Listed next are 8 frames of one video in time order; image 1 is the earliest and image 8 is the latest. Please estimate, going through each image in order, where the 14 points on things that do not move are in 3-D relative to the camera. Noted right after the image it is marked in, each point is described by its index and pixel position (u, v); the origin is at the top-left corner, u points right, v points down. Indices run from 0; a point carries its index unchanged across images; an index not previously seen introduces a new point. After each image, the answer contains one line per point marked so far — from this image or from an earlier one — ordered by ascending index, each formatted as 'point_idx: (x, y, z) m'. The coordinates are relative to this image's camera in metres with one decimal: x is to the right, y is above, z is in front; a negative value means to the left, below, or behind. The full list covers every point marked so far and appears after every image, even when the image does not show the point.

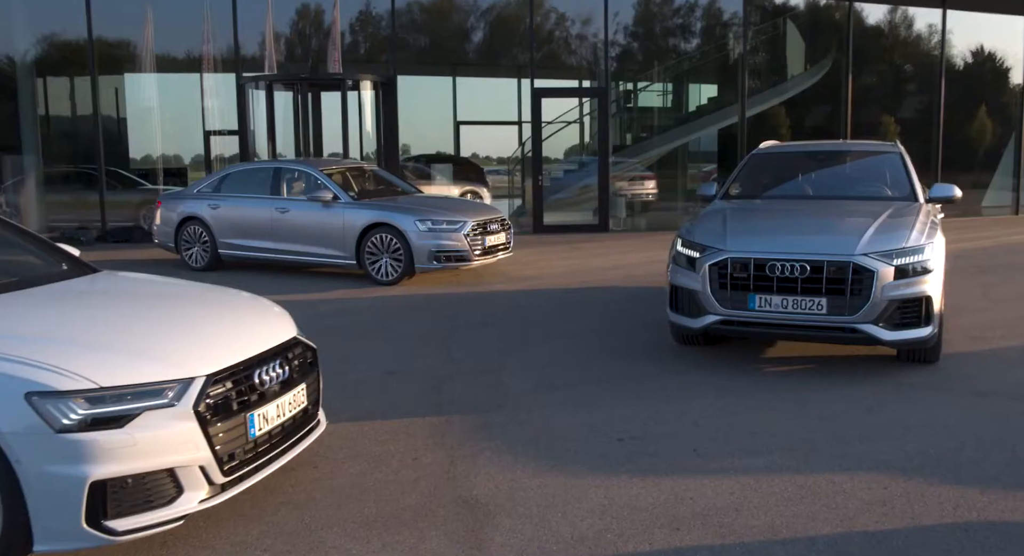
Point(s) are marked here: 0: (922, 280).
0: (+3.1, -0.1, +5.3) m
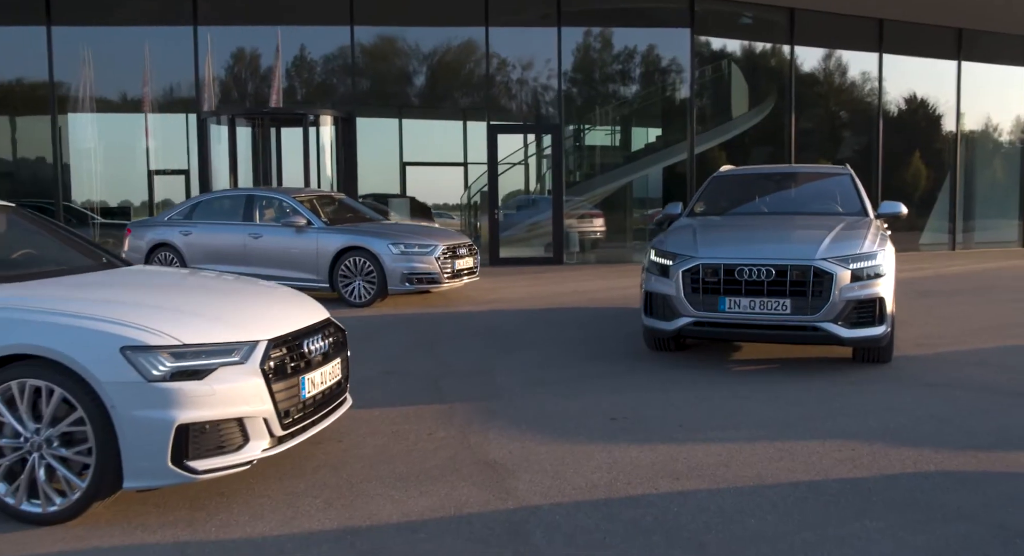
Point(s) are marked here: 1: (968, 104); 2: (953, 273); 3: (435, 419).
0: (+3.1, -0.1, +6.0) m
1: (+10.5, +3.6, +16.3) m
2: (+8.4, 0.0, +14.0) m
3: (-0.5, -0.9, +4.5) m
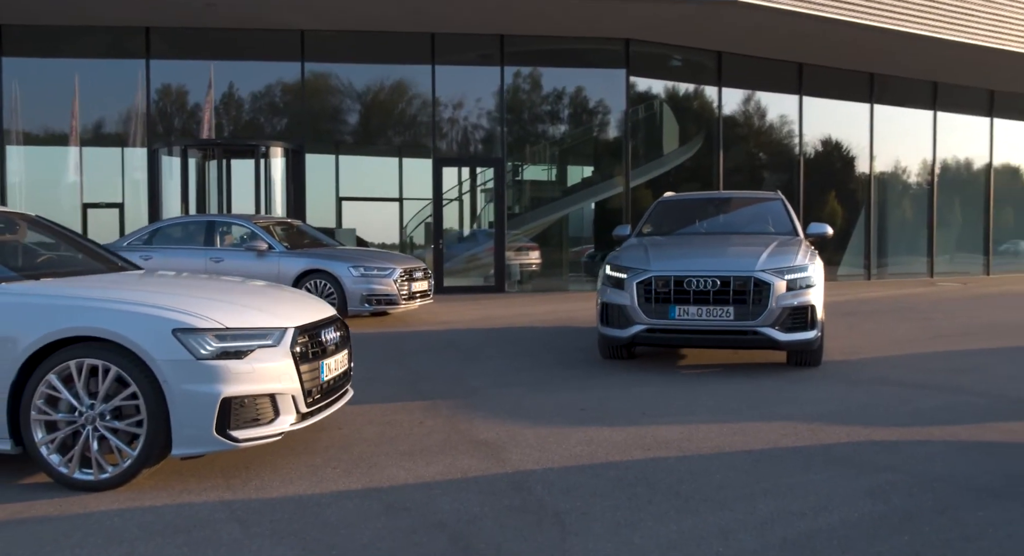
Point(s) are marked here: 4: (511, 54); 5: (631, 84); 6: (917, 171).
0: (+2.8, -0.1, +6.7) m
1: (+9.2, +3.1, +17.8) m
2: (+7.3, -0.5, +15.2) m
3: (-0.6, -0.9, +4.9) m
4: (-0.1, +4.6, +14.8) m
5: (+2.3, +4.1, +15.1) m
6: (+10.5, +2.5, +18.4) m
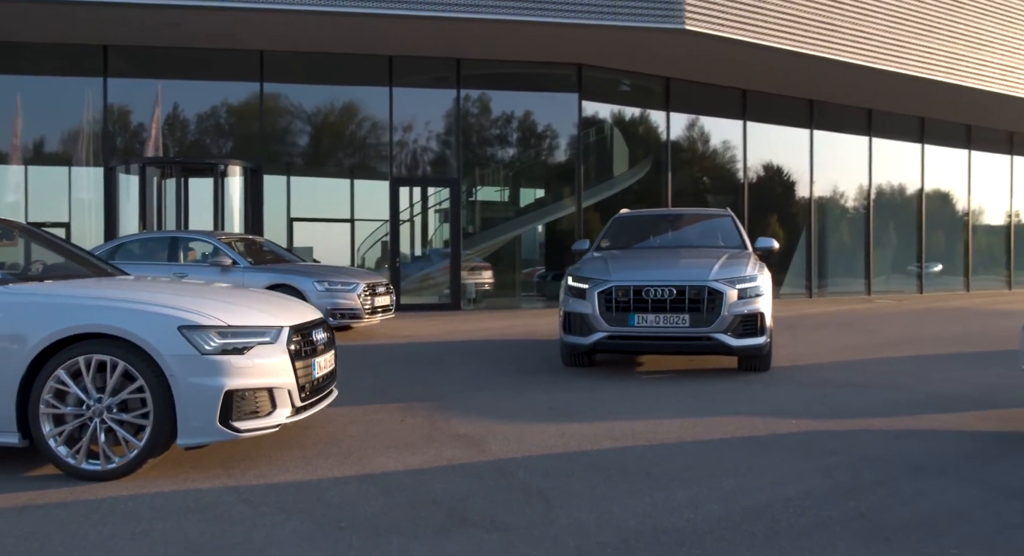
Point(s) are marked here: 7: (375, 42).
0: (+2.5, -0.2, +7.2) m
1: (+8.1, +2.7, +18.8) m
2: (+6.4, -0.8, +15.9) m
3: (-0.8, -0.9, +5.1) m
4: (-1.0, +4.3, +15.2) m
5: (+1.4, +3.8, +15.7) m
6: (+9.4, +2.1, +19.5) m
7: (-2.6, +4.6, +13.8) m
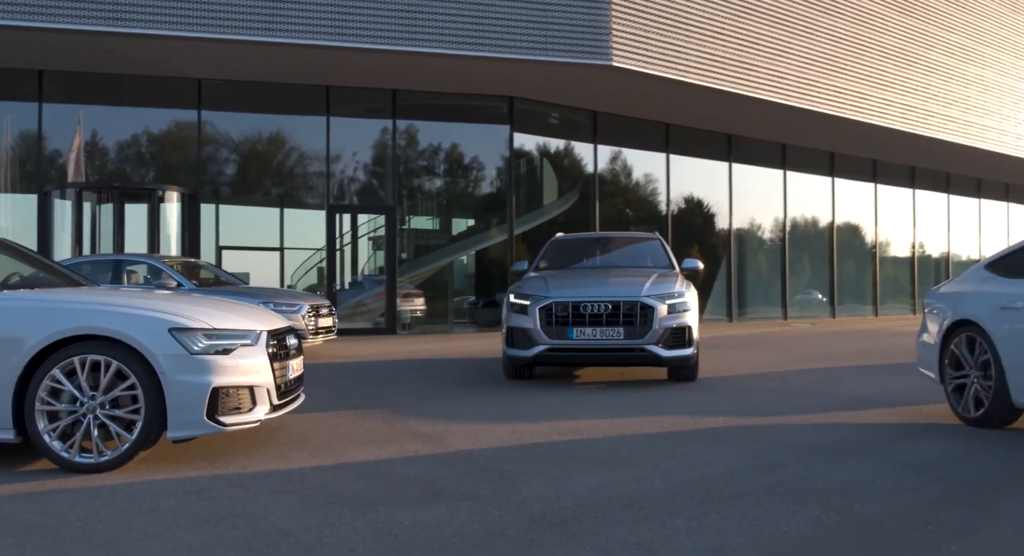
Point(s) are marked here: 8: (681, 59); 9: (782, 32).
0: (+1.9, -0.4, +7.8) m
1: (+6.3, +2.1, +20.0) m
2: (+5.0, -1.3, +16.9) m
3: (-1.1, -1.0, +5.4) m
4: (-2.4, +3.7, +15.7) m
5: (-0.1, +3.2, +16.3) m
6: (+7.5, +1.5, +20.8) m
7: (-3.9, +4.1, +14.1) m
8: (+3.4, +4.4, +14.4) m
9: (+6.1, +5.6, +15.9) m
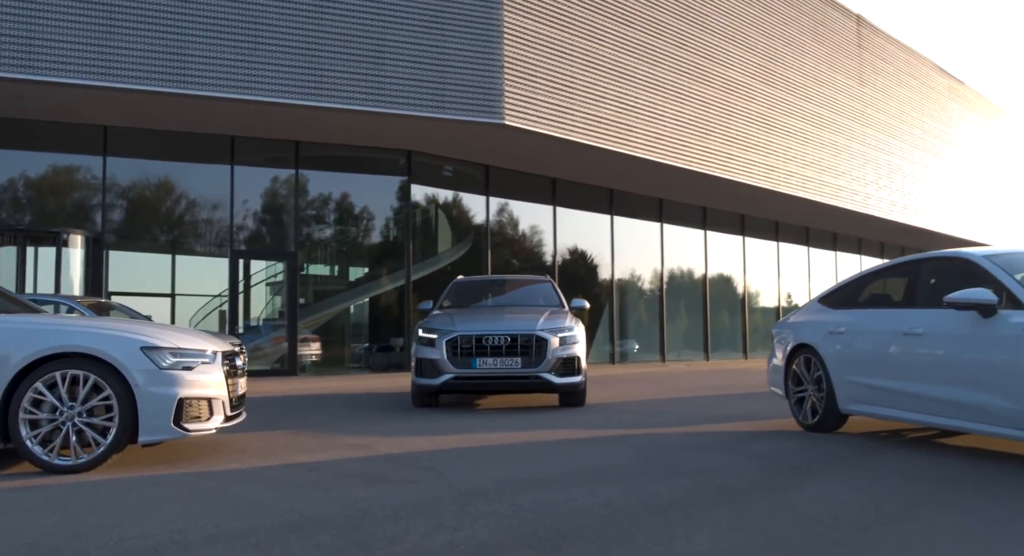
0: (+0.8, -0.8, +8.8) m
1: (+3.2, +0.8, +21.7) m
2: (+2.5, -2.4, +18.2) m
3: (-1.9, -1.3, +5.9) m
4: (-4.7, +2.7, +16.2) m
5: (-2.5, +2.2, +17.1) m
6: (+4.3, +0.1, +22.6) m
7: (-5.9, +3.2, +14.4) m
8: (+1.2, +3.5, +15.9) m
9: (+3.6, +4.5, +17.9) m
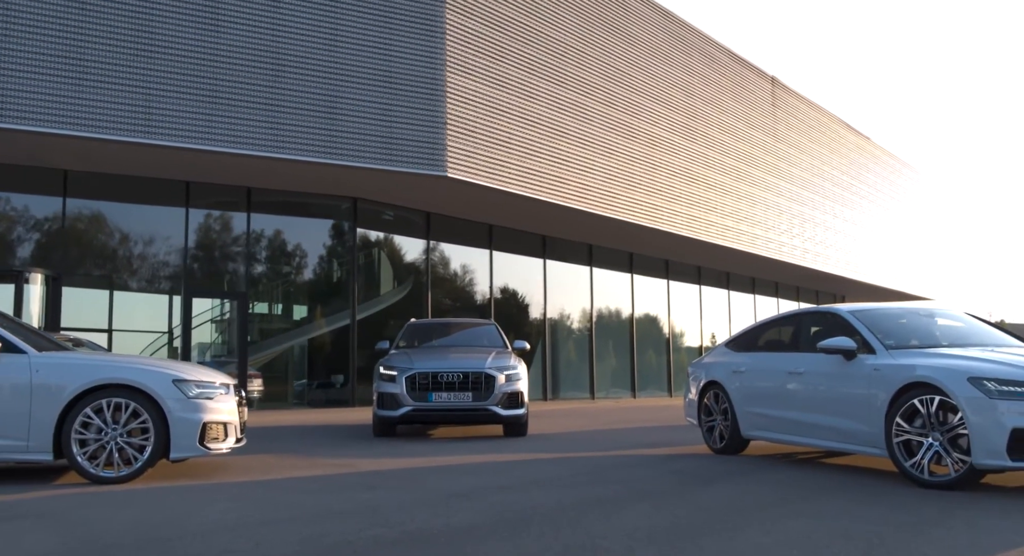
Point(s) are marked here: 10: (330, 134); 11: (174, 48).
0: (+0.1, -1.4, +9.8) m
1: (+1.3, -0.6, +23.0) m
2: (+0.8, -3.5, +19.2) m
3: (-2.3, -1.7, +6.7) m
4: (-6.1, +1.8, +16.9) m
5: (-4.0, +1.2, +18.0) m
6: (+2.3, -1.3, +24.0) m
7: (-7.1, +2.4, +15.0) m
8: (-0.2, +2.5, +17.2) m
9: (+2.0, +3.4, +19.5) m
10: (-3.8, +3.0, +15.0) m
11: (-6.7, +4.6, +14.1) m
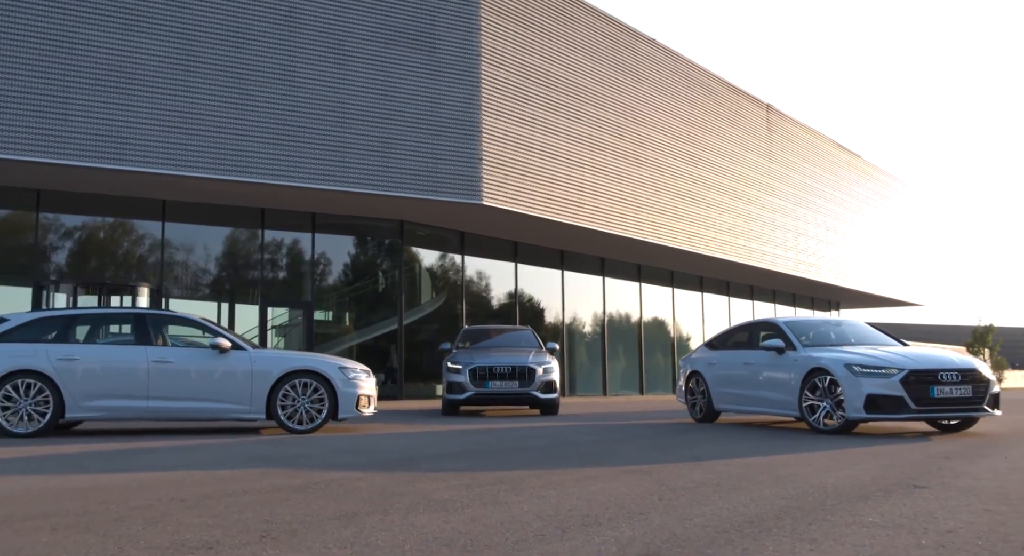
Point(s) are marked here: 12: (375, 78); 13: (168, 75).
0: (+0.7, -1.7, +12.8) m
1: (+2.0, -0.9, +25.9) m
2: (+1.5, -3.8, +22.2) m
3: (-1.7, -2.0, +9.7) m
4: (-5.4, +1.5, +19.9) m
5: (-3.3, +0.8, +21.0) m
6: (+3.0, -1.7, +26.9) m
7: (-6.5, +2.0, +18.1) m
8: (+0.5, +2.2, +20.2) m
9: (+2.7, +3.1, +22.4) m
10: (-3.2, +2.7, +18.0) m
11: (-6.1, +4.2, +17.2) m
12: (-3.5, +5.1, +18.4) m
13: (-7.9, +4.7, +16.5) m
